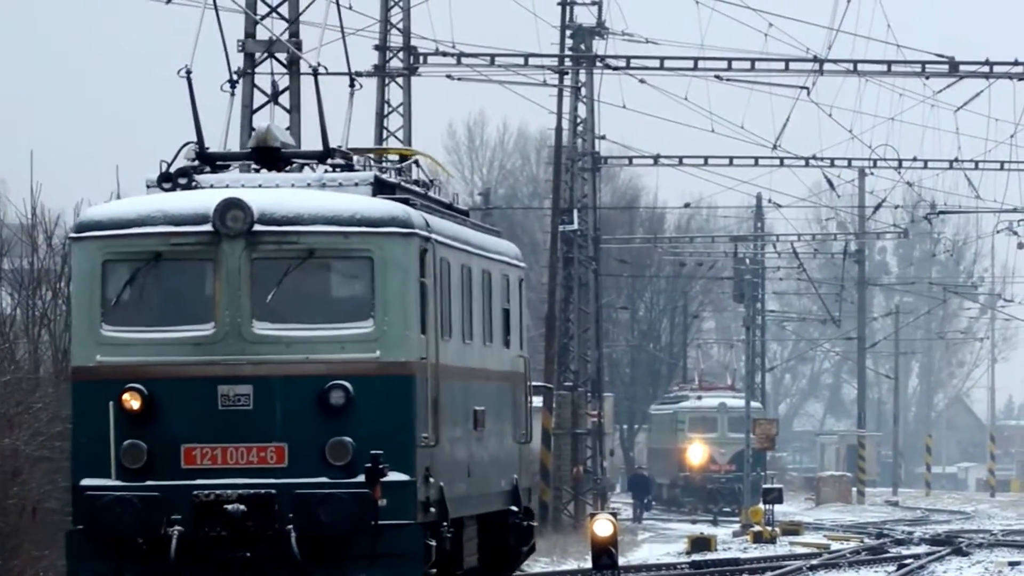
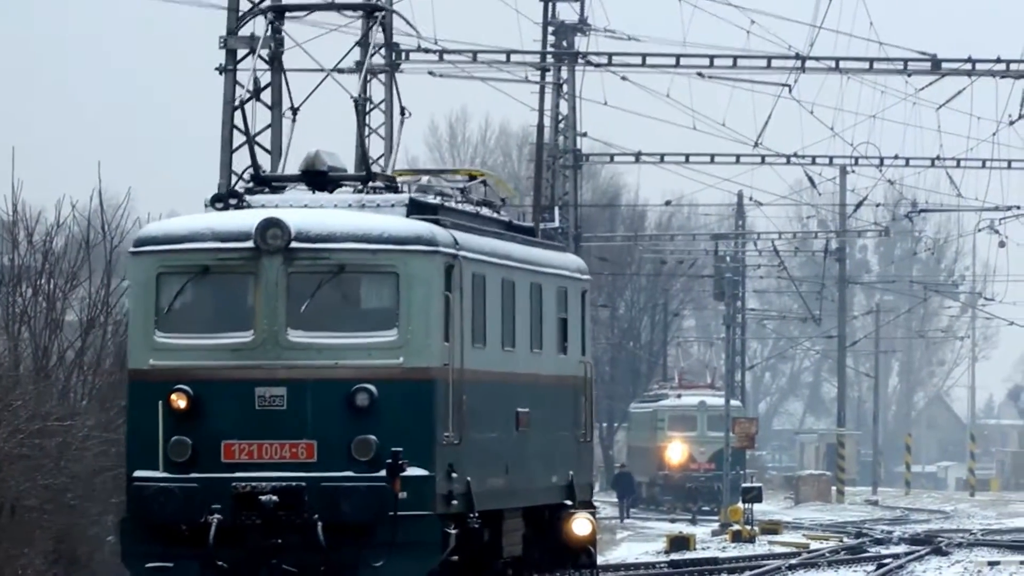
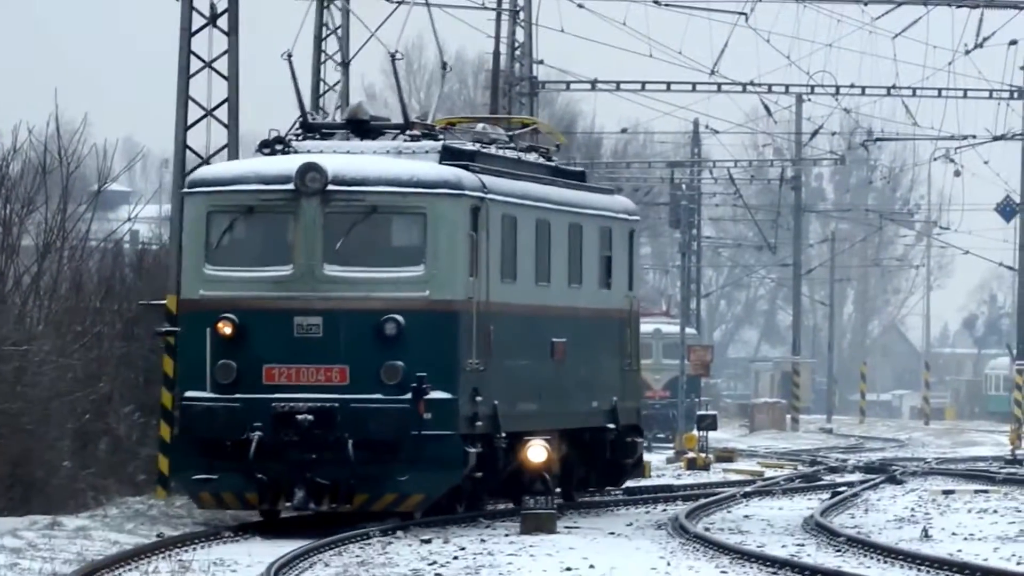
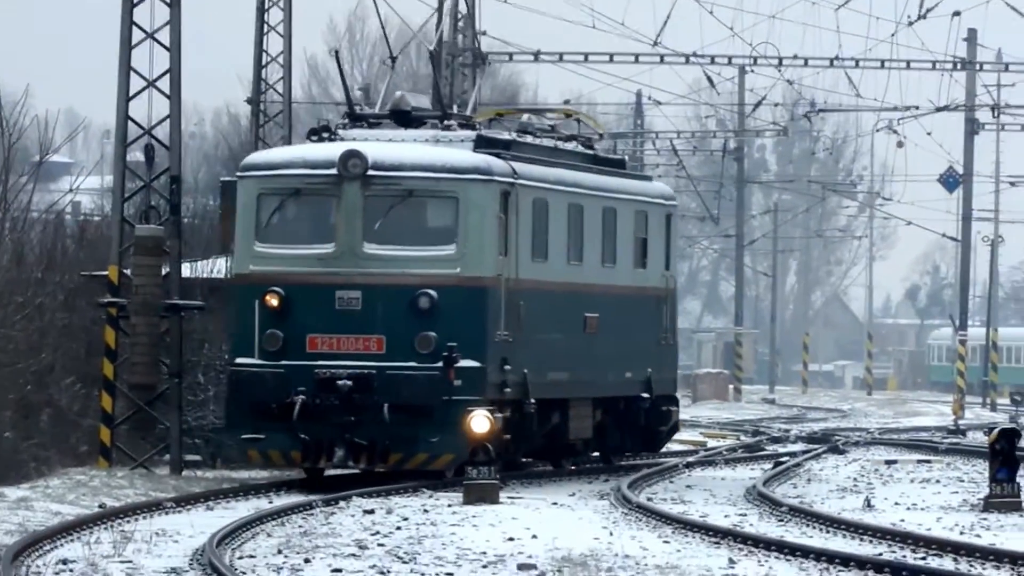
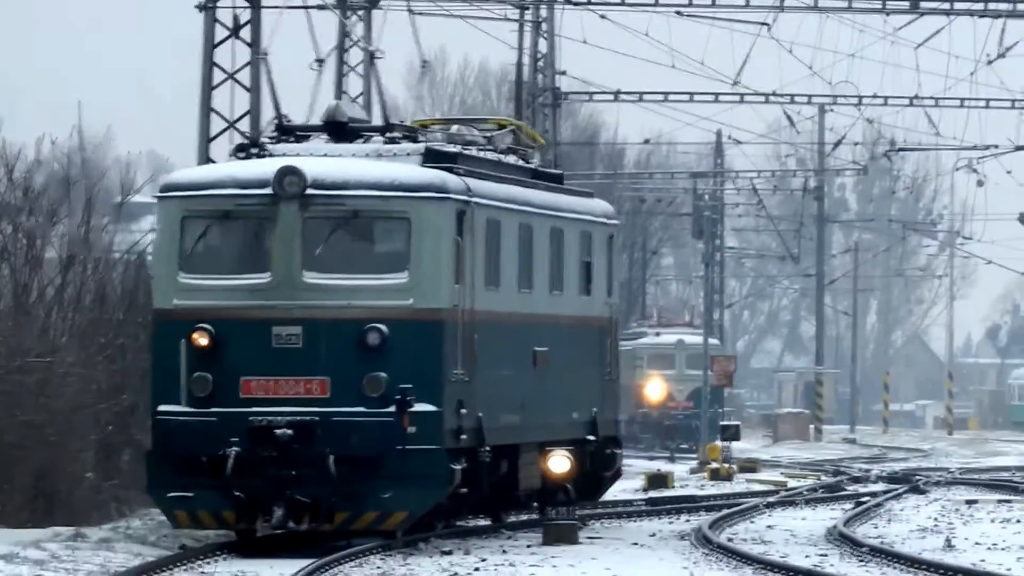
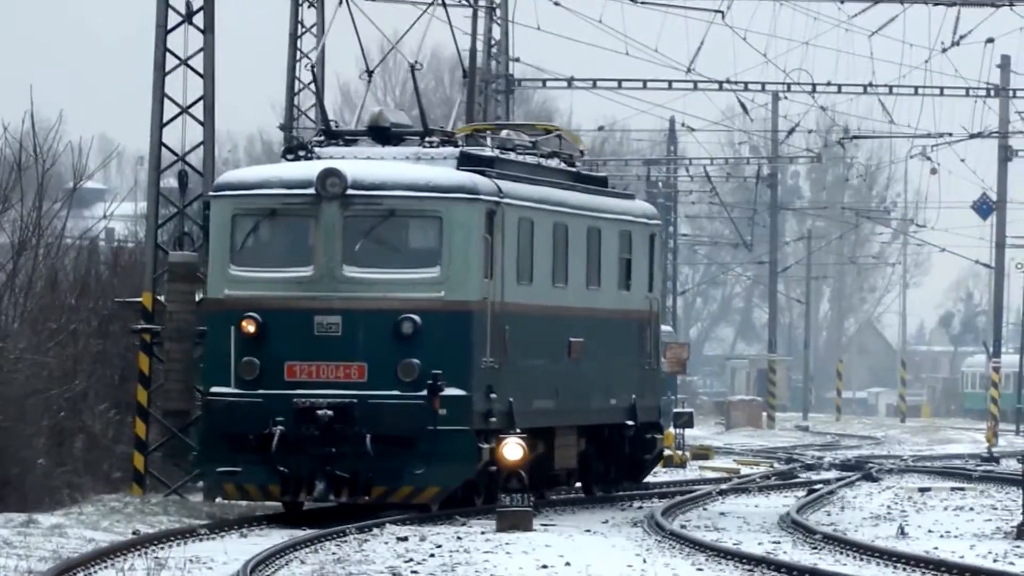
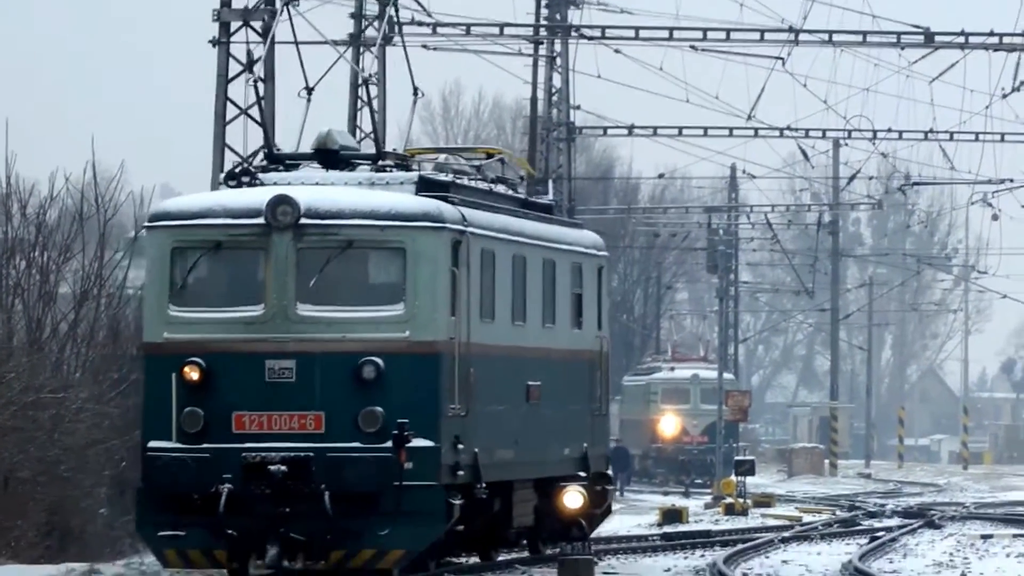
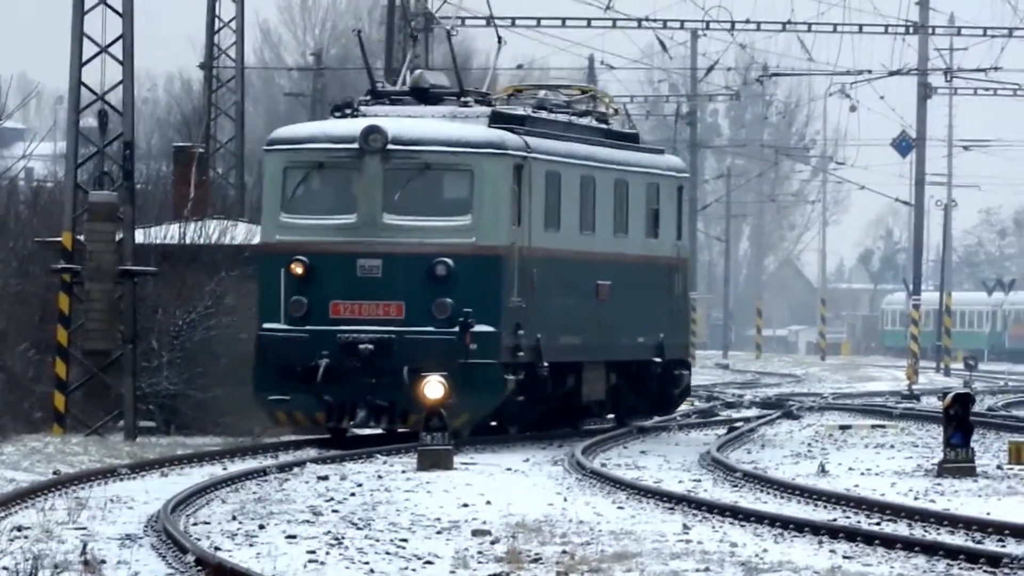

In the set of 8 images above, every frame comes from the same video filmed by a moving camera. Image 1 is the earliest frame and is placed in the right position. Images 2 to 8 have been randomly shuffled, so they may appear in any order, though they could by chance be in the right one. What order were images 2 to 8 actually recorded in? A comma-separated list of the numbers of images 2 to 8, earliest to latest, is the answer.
2, 7, 5, 3, 6, 4, 8
